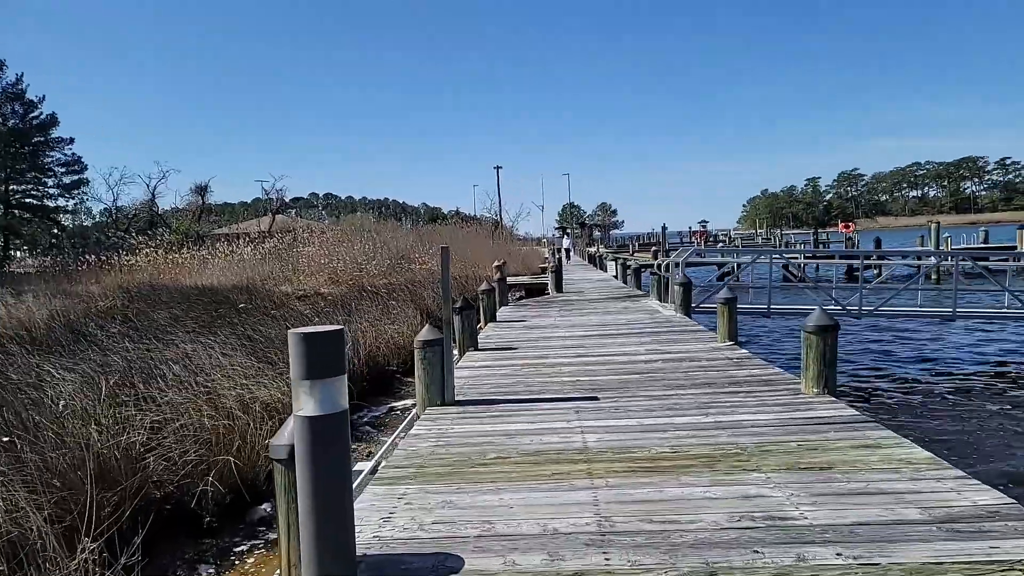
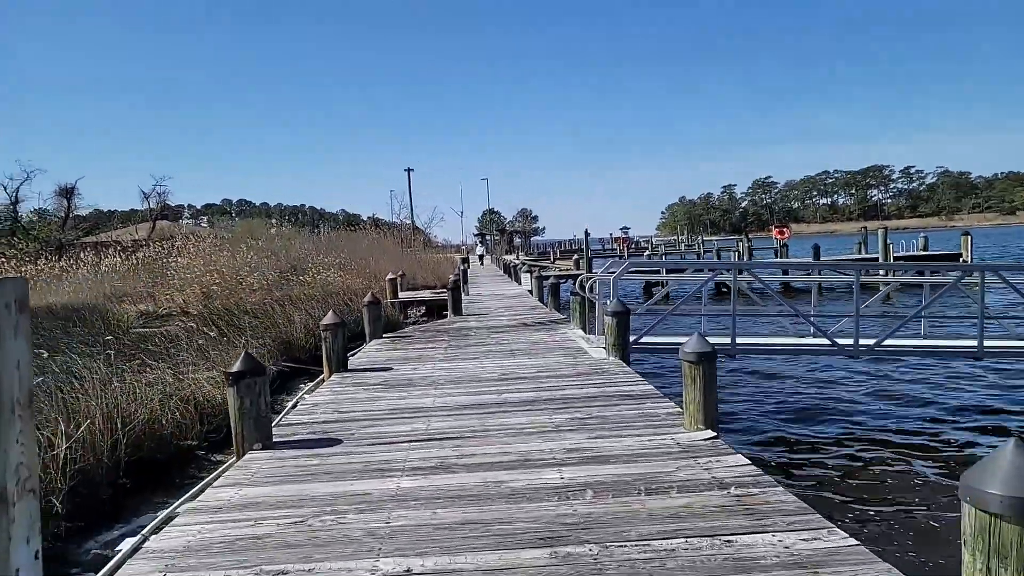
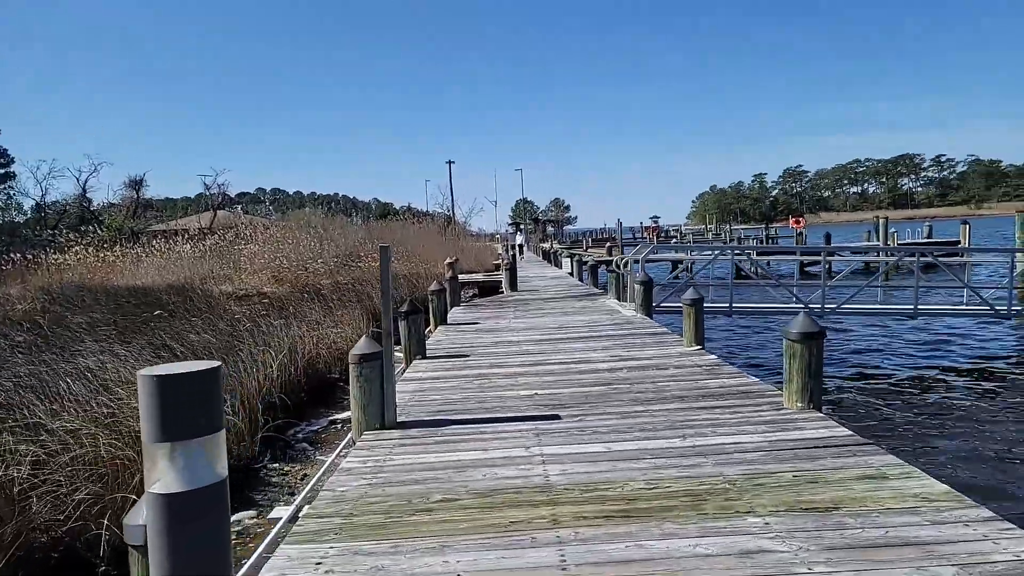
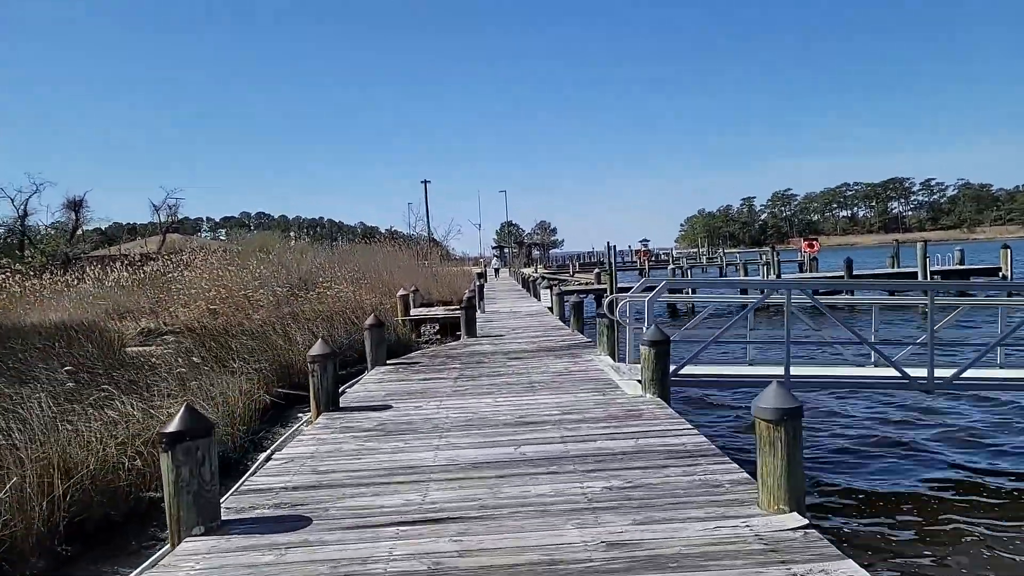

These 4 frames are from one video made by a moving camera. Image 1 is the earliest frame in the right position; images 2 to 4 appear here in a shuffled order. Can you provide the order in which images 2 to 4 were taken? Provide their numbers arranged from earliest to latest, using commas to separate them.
3, 2, 4
